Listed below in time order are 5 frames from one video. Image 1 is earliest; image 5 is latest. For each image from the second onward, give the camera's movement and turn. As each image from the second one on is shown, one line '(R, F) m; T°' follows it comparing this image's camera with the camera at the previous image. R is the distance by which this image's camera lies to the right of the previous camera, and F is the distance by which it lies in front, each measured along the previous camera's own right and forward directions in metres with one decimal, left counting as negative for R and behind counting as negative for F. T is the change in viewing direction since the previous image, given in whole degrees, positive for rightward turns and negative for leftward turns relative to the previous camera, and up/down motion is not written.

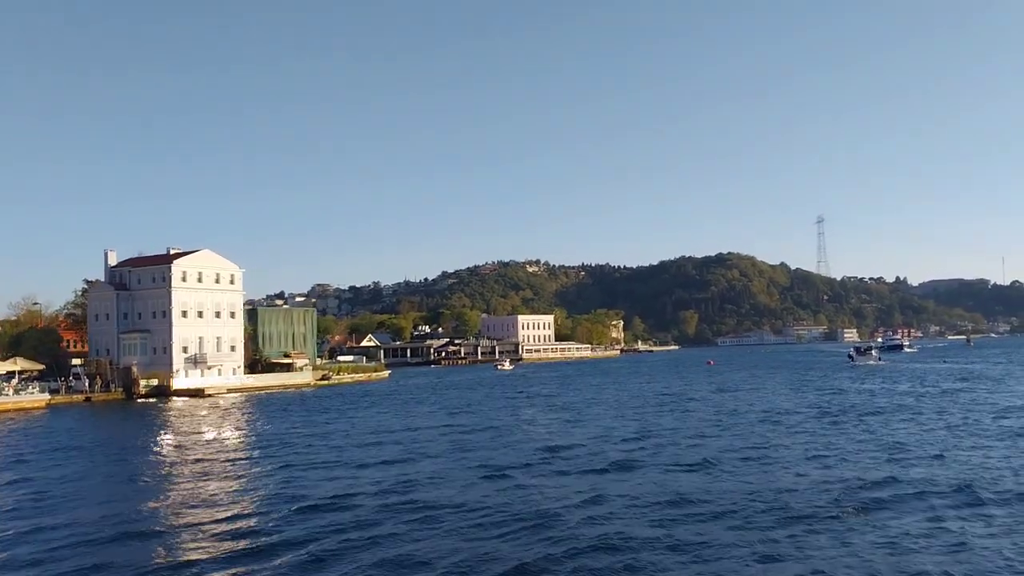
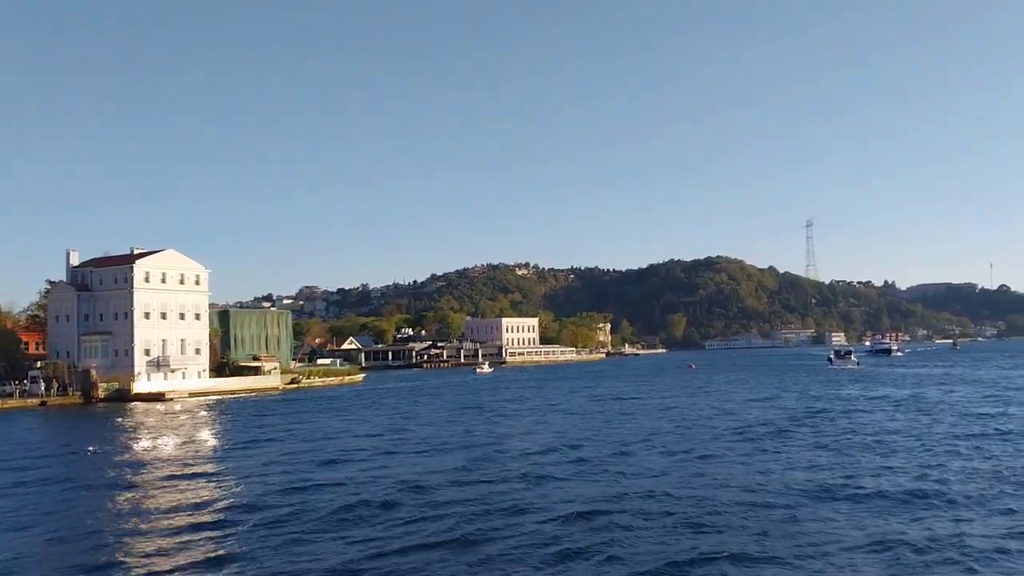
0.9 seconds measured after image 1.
(+1.0, +1.0) m; +1°
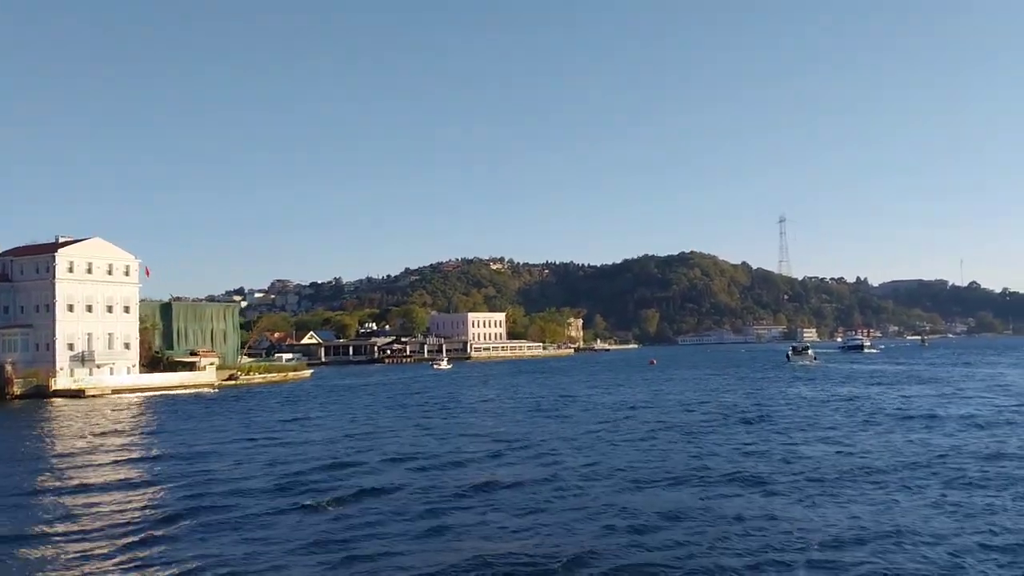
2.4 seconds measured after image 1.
(+1.7, +1.8) m; +1°
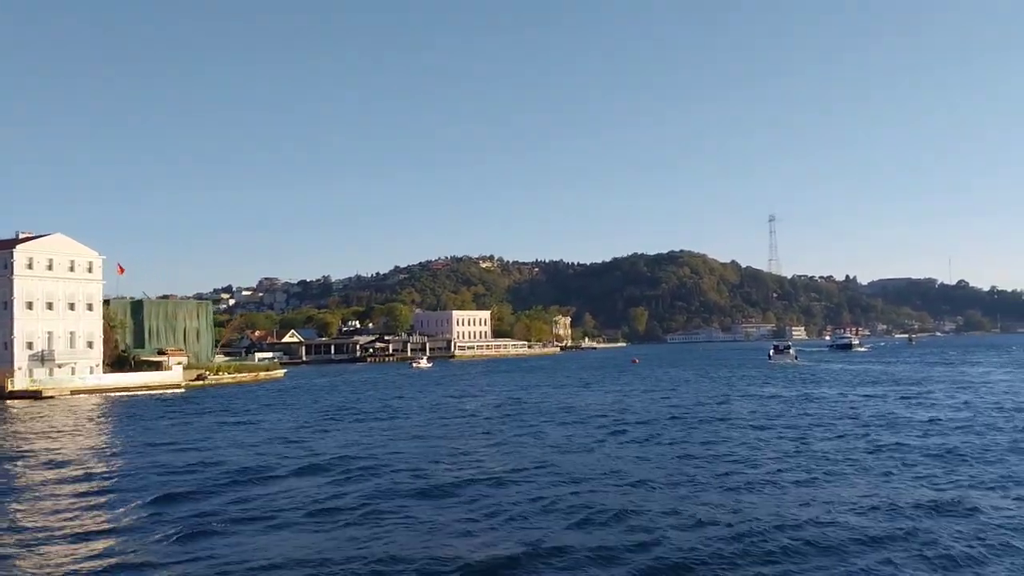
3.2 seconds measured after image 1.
(+0.9, +1.0) m; +1°
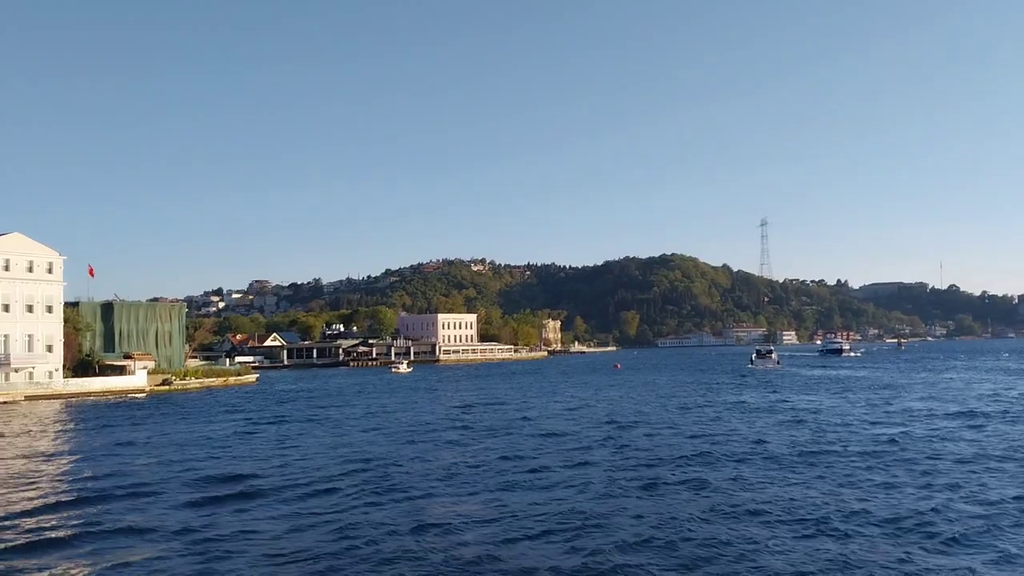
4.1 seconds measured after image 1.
(+1.0, +1.1) m; 0°
